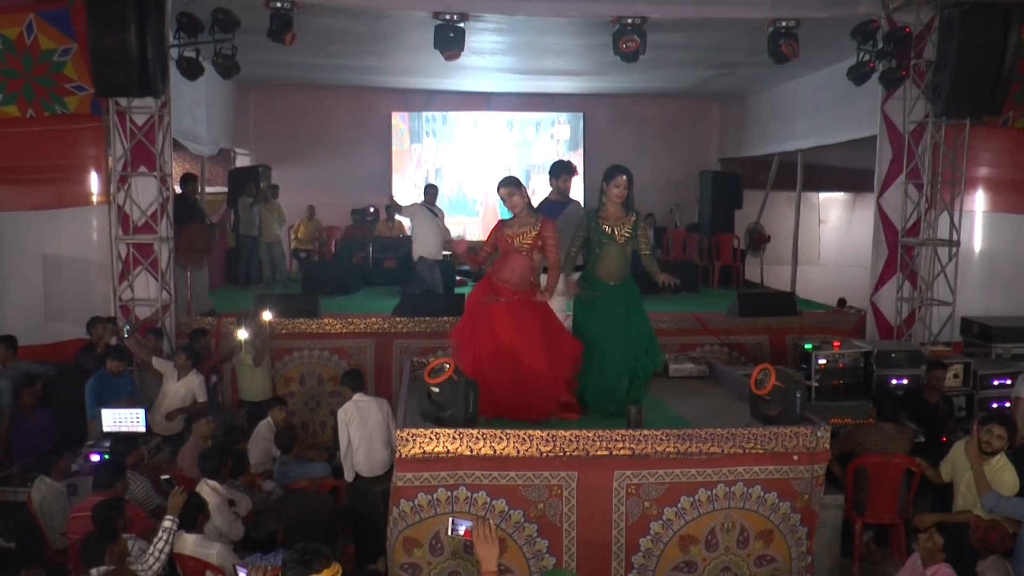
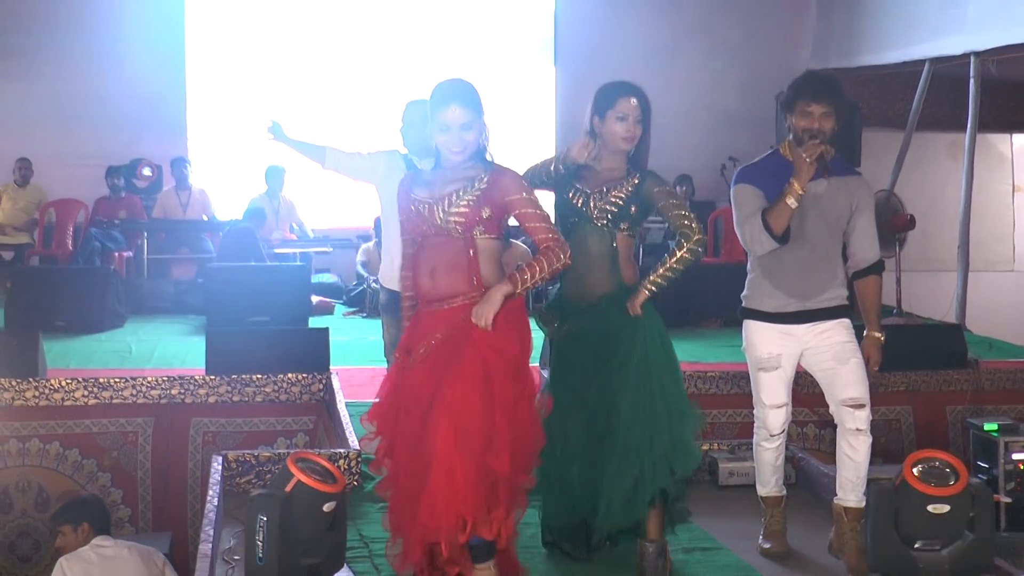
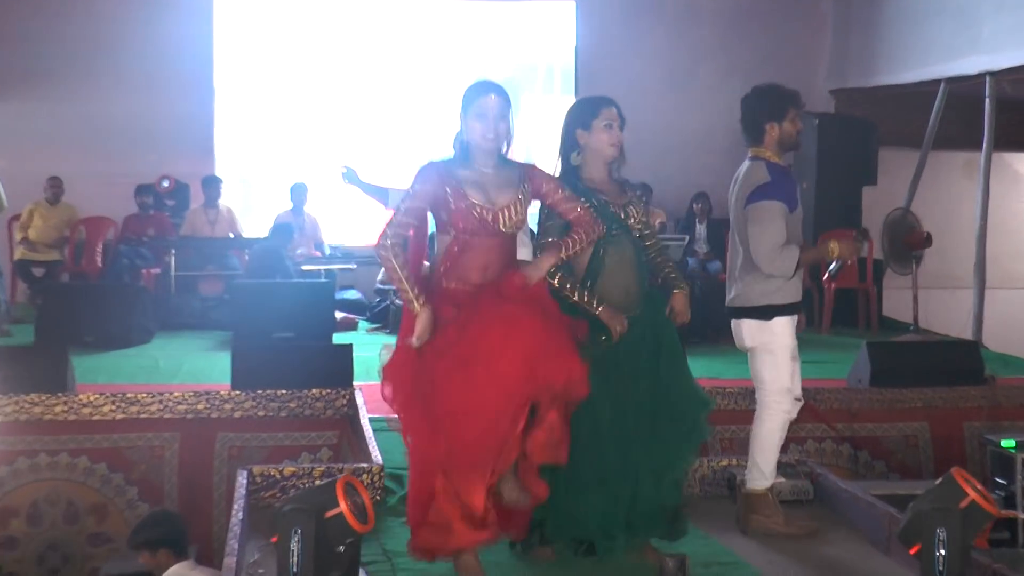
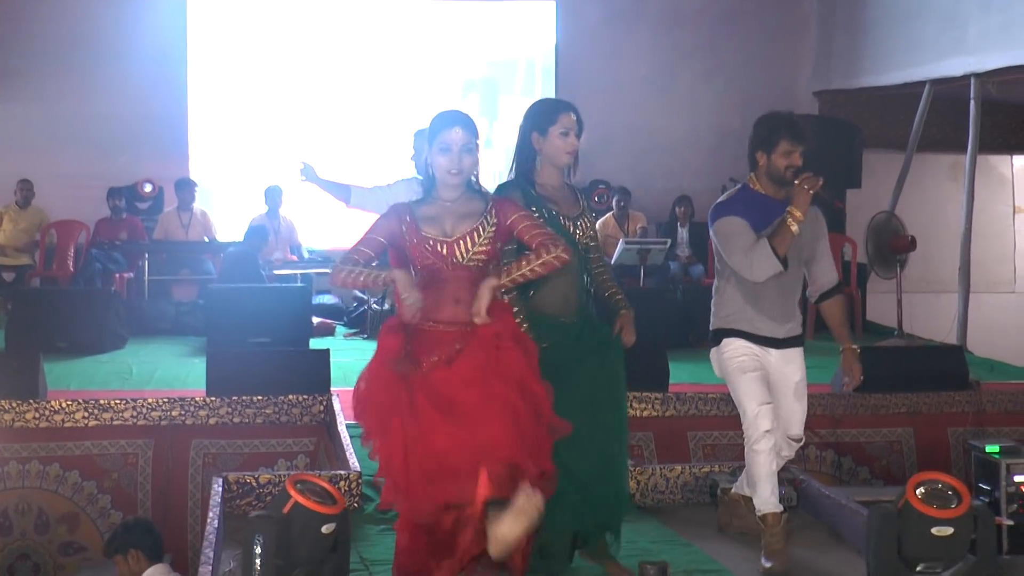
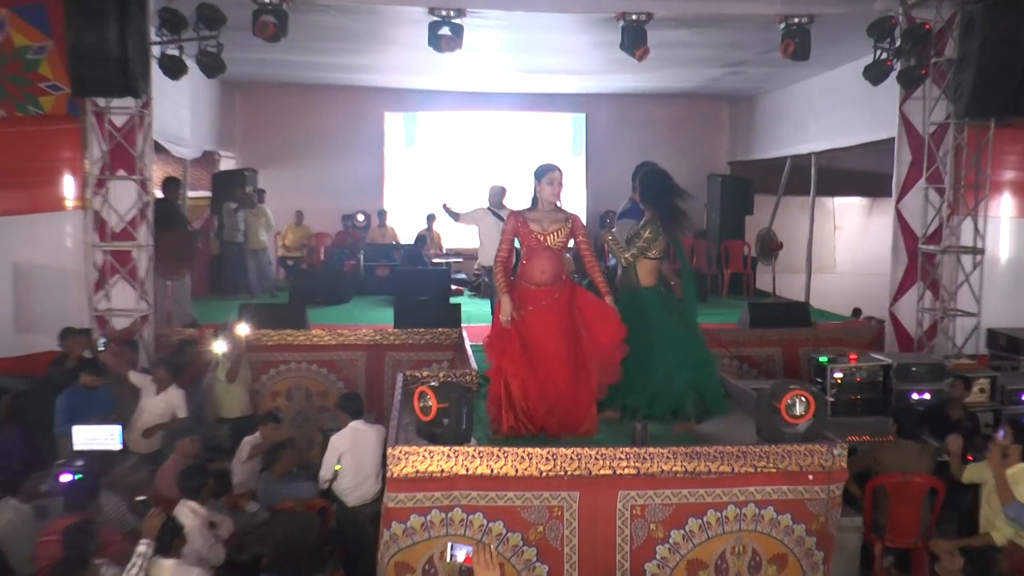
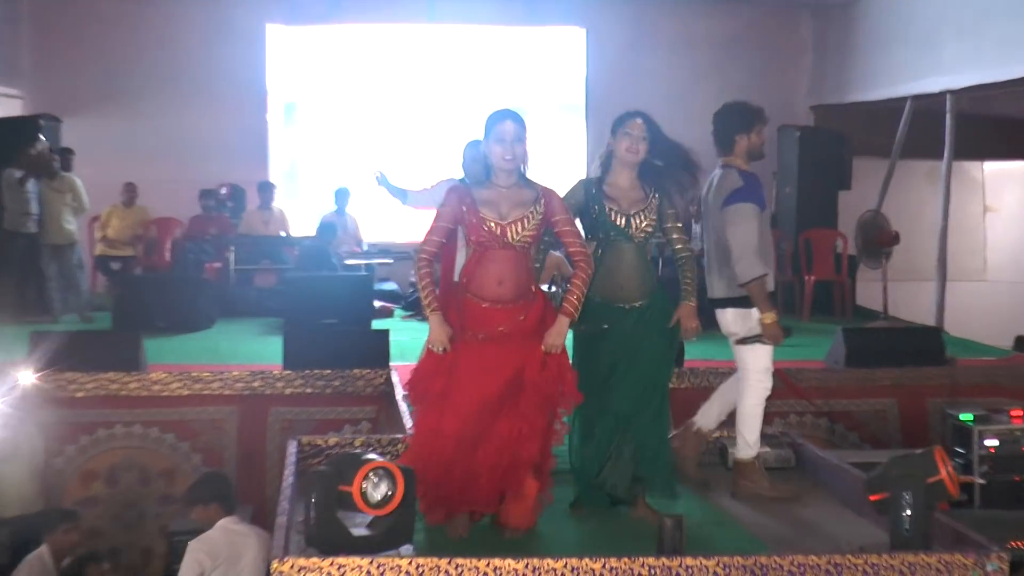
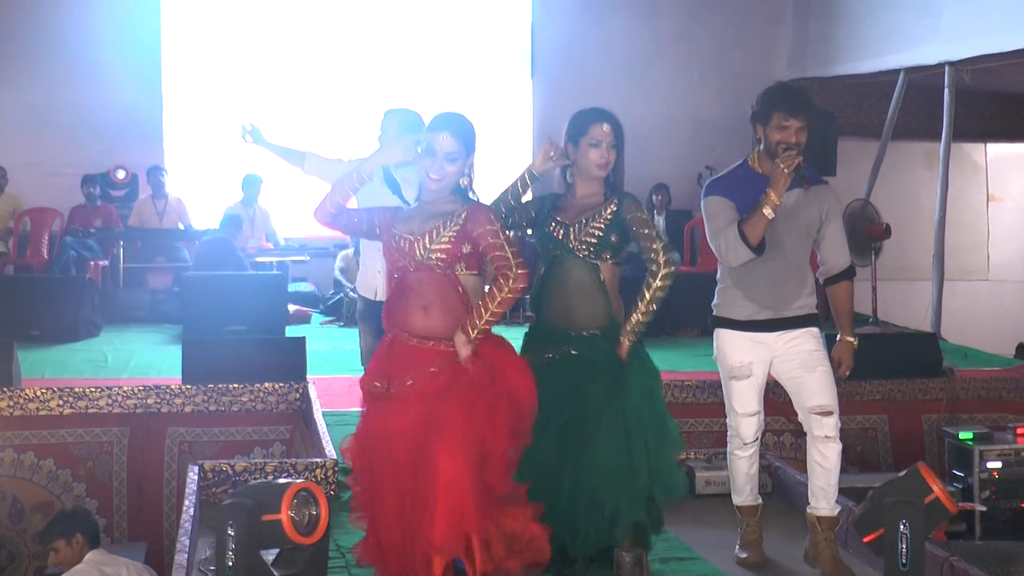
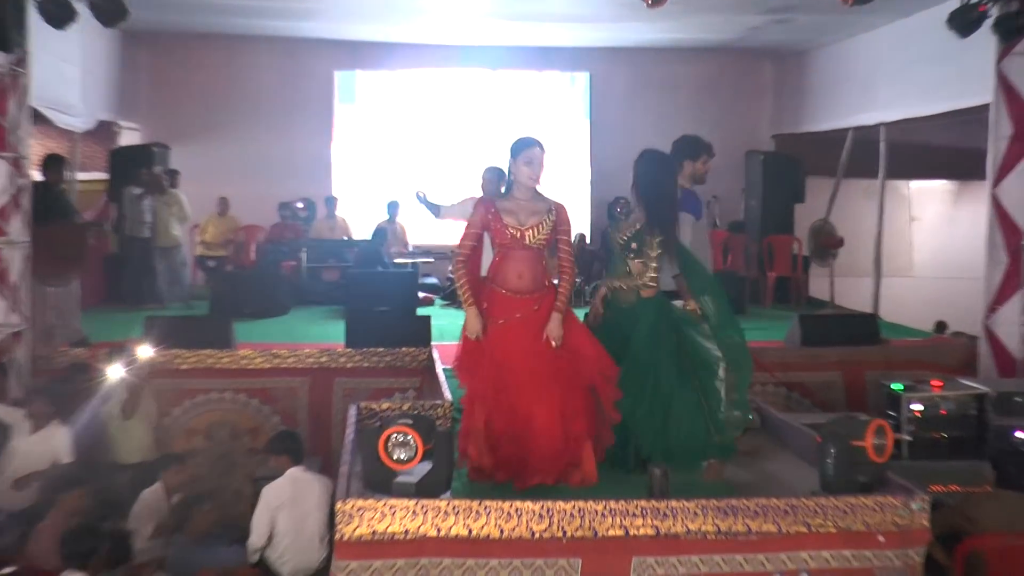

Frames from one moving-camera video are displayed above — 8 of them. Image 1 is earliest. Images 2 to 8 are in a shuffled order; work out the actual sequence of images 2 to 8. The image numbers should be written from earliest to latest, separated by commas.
5, 8, 6, 3, 4, 7, 2
